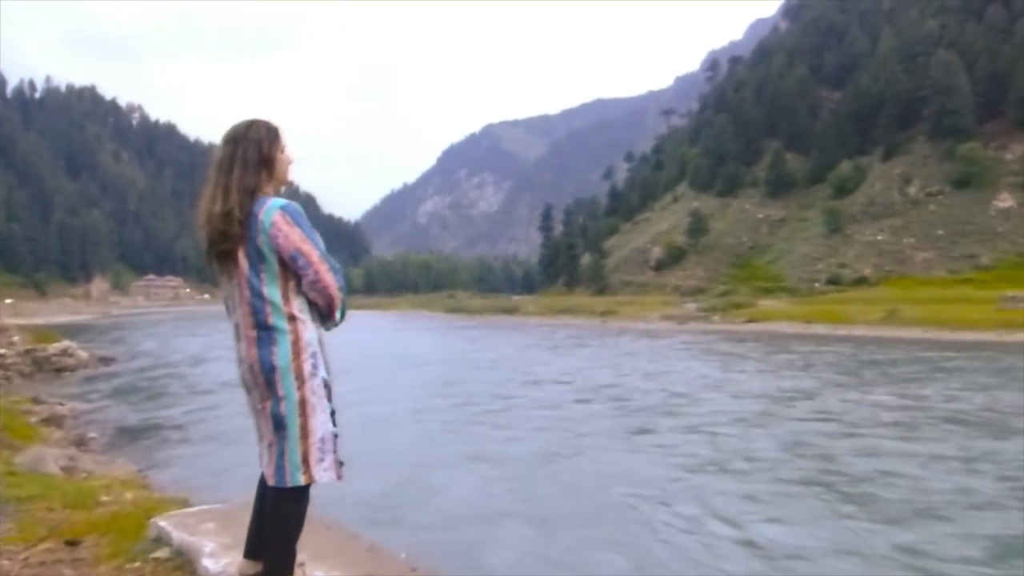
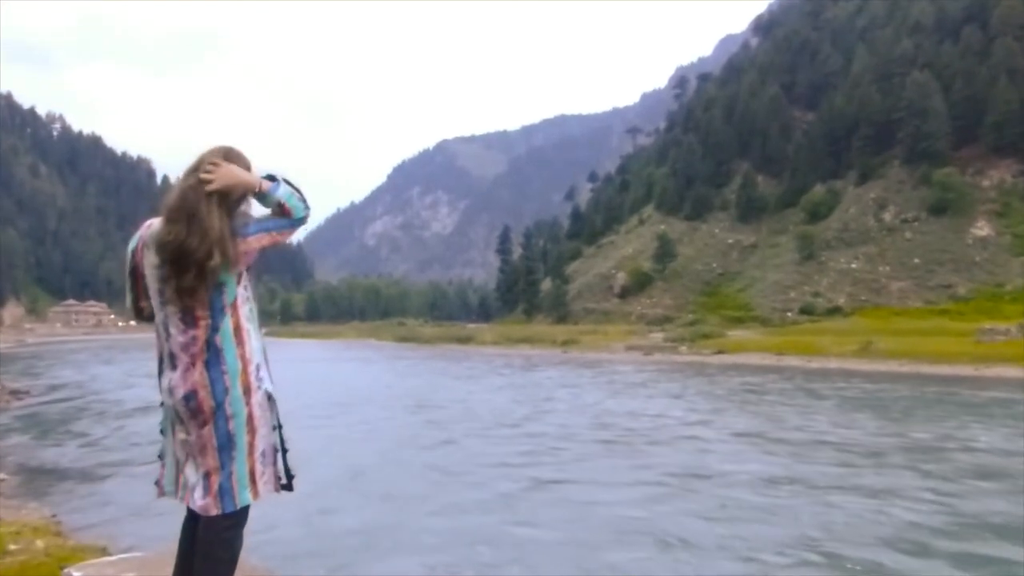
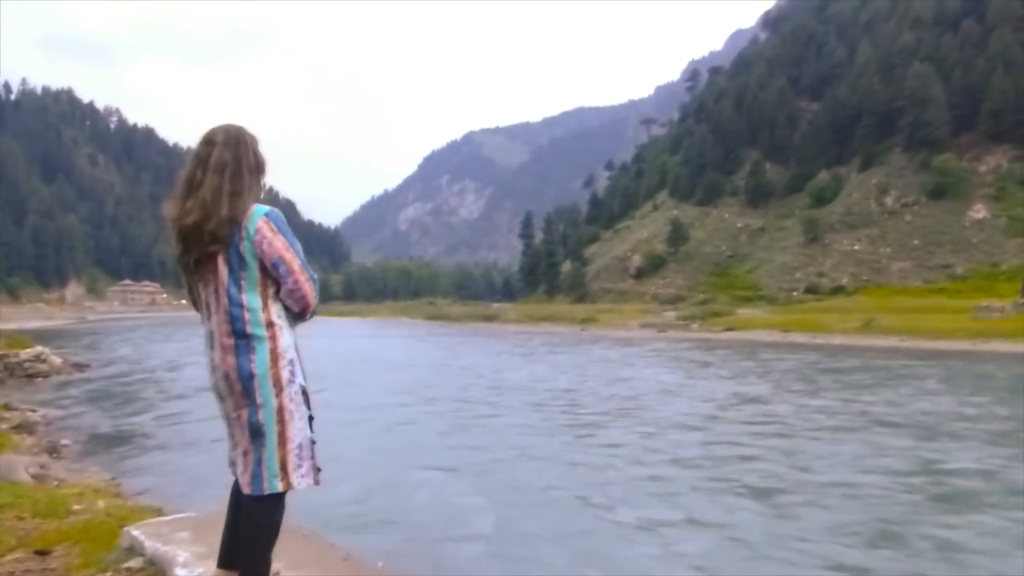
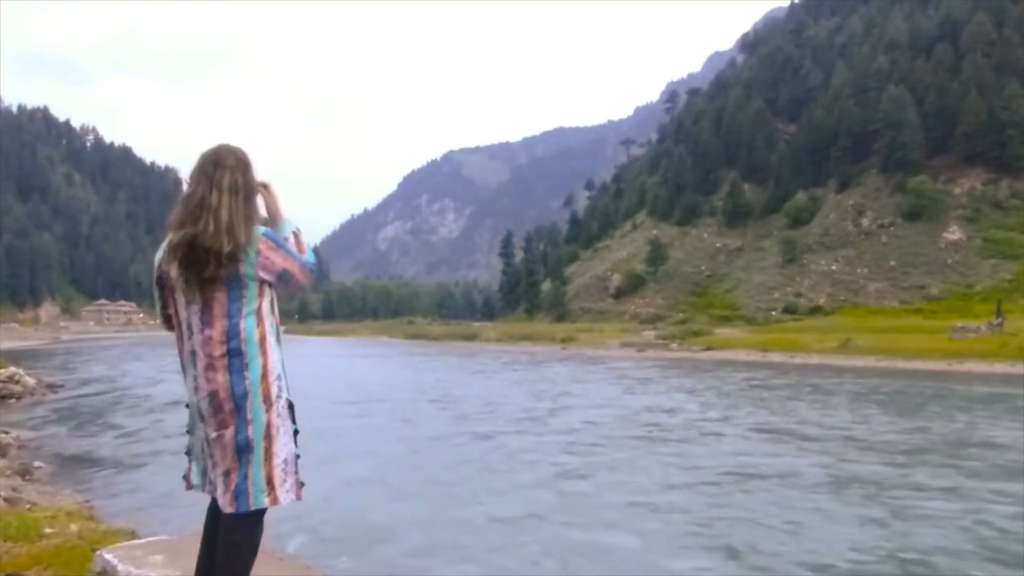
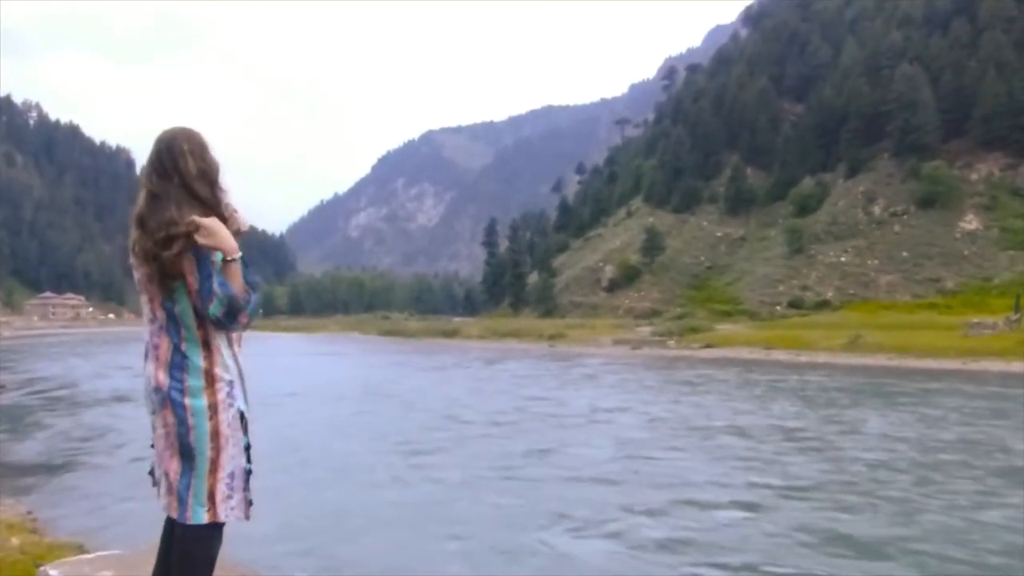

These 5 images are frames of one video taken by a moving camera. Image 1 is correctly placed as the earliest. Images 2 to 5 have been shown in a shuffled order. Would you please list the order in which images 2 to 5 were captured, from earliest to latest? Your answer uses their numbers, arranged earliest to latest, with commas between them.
3, 4, 2, 5
